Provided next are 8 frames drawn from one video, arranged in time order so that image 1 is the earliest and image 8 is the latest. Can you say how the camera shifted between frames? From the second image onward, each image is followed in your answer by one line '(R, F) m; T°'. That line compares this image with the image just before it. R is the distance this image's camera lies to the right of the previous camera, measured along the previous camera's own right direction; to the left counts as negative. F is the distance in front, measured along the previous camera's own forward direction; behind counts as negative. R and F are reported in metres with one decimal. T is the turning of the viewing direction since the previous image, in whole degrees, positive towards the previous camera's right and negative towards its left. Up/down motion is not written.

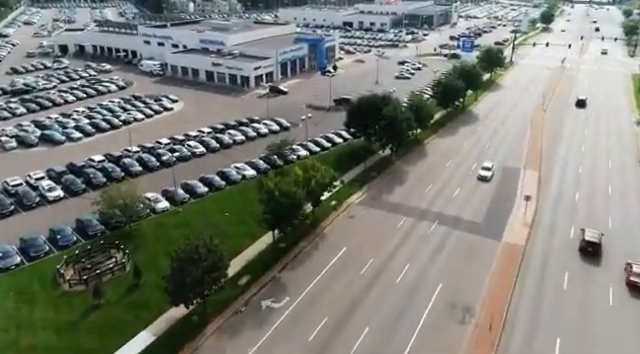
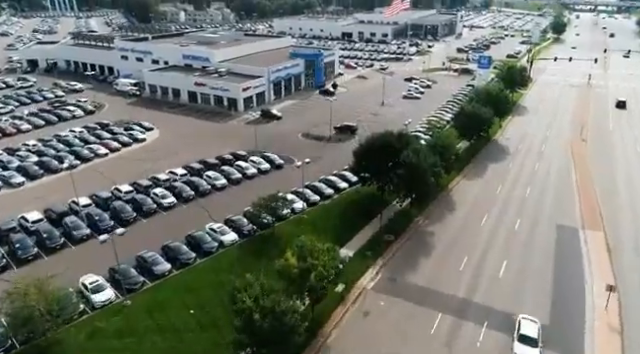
(-0.2, +9.8) m; 0°
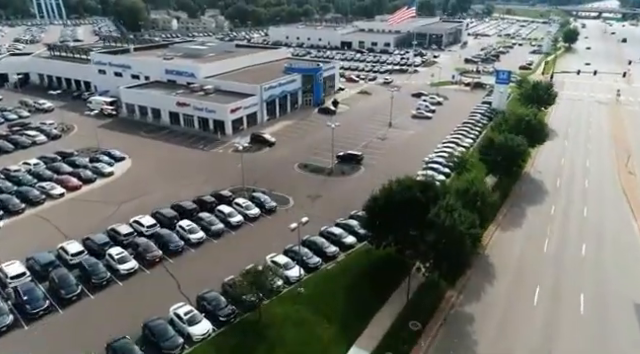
(-0.2, +8.3) m; 0°
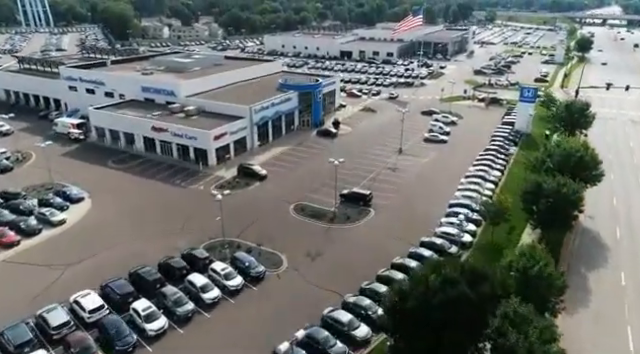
(-0.2, +8.5) m; 0°
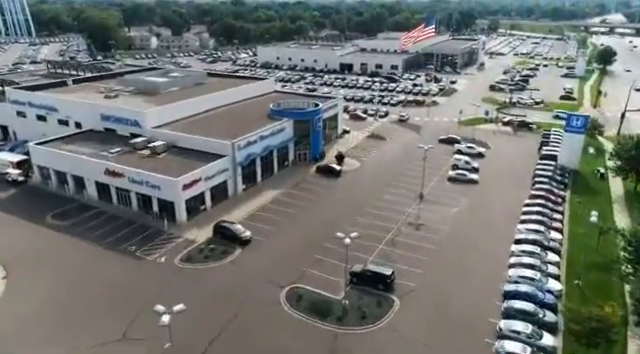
(-0.3, +11.2) m; 0°
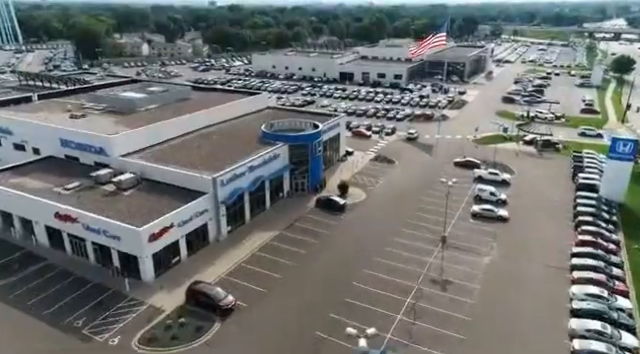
(-0.2, +7.5) m; 0°
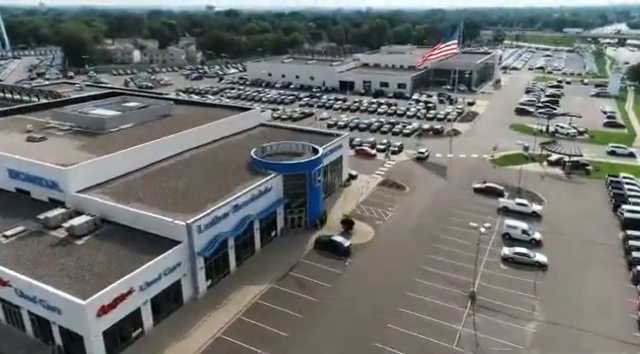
(-0.1, +6.8) m; 0°
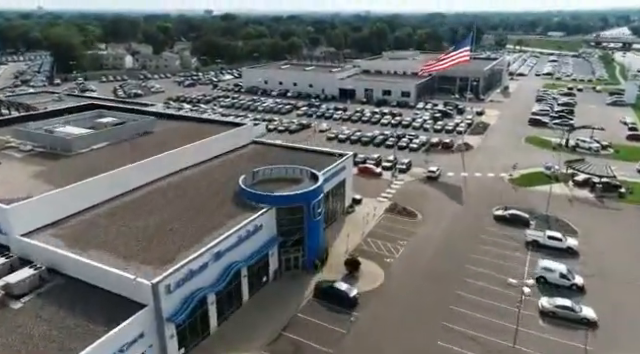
(-0.1, +5.8) m; 0°
